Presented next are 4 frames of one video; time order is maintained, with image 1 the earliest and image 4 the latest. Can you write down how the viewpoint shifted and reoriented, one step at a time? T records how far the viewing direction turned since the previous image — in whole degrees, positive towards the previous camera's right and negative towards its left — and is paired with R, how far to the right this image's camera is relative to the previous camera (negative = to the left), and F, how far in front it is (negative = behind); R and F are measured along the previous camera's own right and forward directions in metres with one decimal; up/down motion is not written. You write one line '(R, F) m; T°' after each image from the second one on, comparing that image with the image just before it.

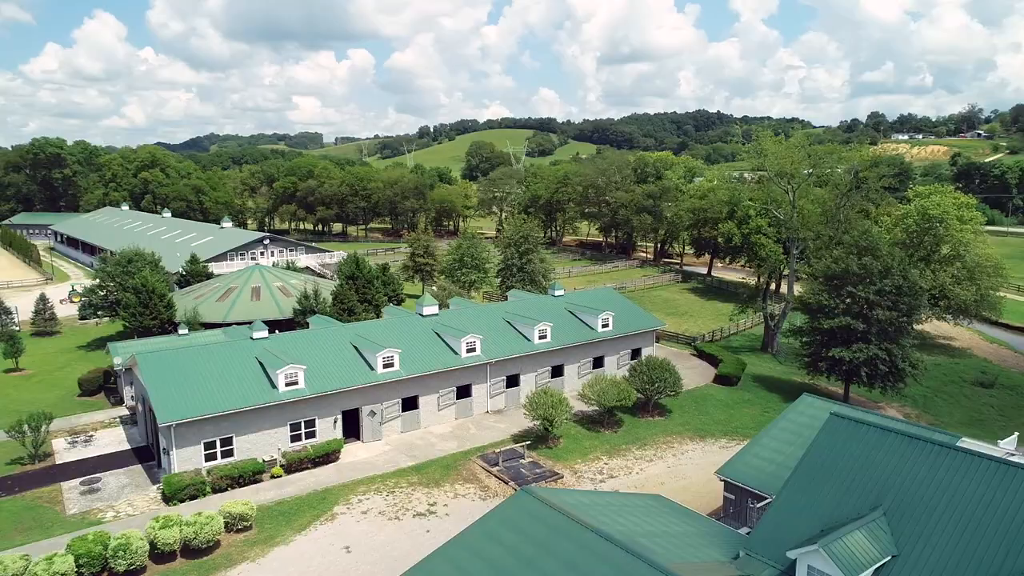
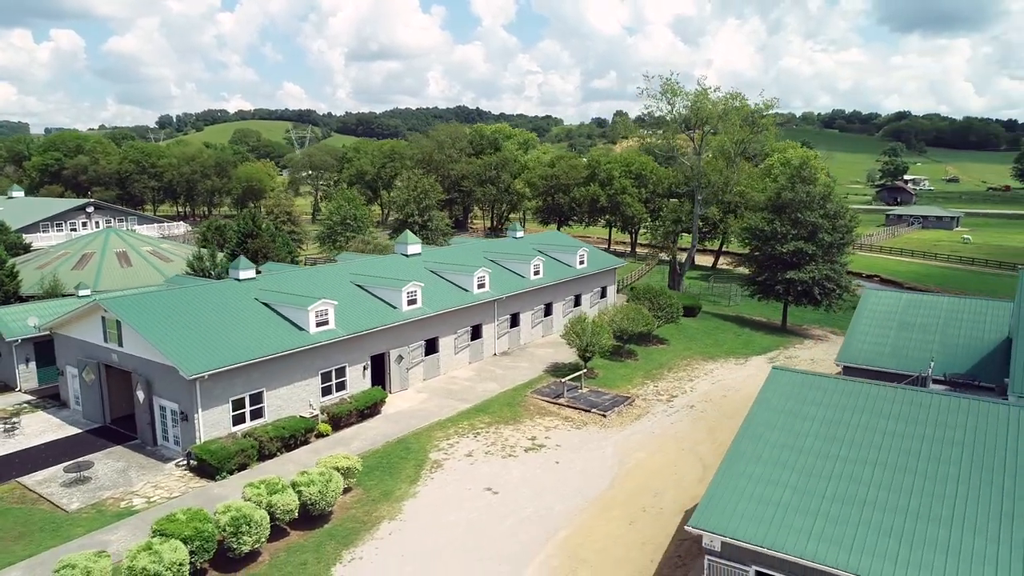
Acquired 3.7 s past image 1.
(-10.3, +4.5) m; +19°
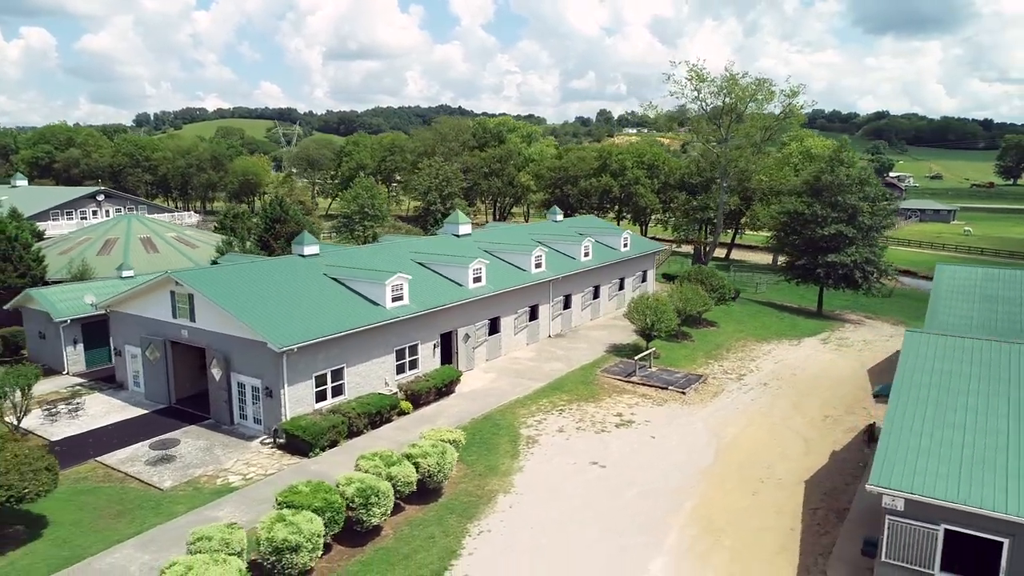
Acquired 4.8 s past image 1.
(-3.1, +0.7) m; +2°
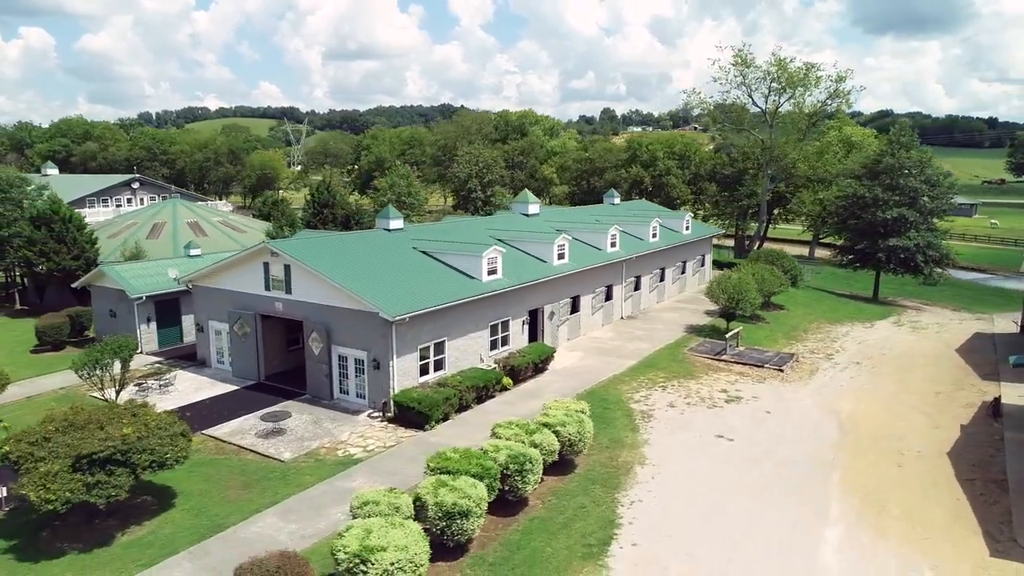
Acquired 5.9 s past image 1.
(-3.0, +0.7) m; 0°
